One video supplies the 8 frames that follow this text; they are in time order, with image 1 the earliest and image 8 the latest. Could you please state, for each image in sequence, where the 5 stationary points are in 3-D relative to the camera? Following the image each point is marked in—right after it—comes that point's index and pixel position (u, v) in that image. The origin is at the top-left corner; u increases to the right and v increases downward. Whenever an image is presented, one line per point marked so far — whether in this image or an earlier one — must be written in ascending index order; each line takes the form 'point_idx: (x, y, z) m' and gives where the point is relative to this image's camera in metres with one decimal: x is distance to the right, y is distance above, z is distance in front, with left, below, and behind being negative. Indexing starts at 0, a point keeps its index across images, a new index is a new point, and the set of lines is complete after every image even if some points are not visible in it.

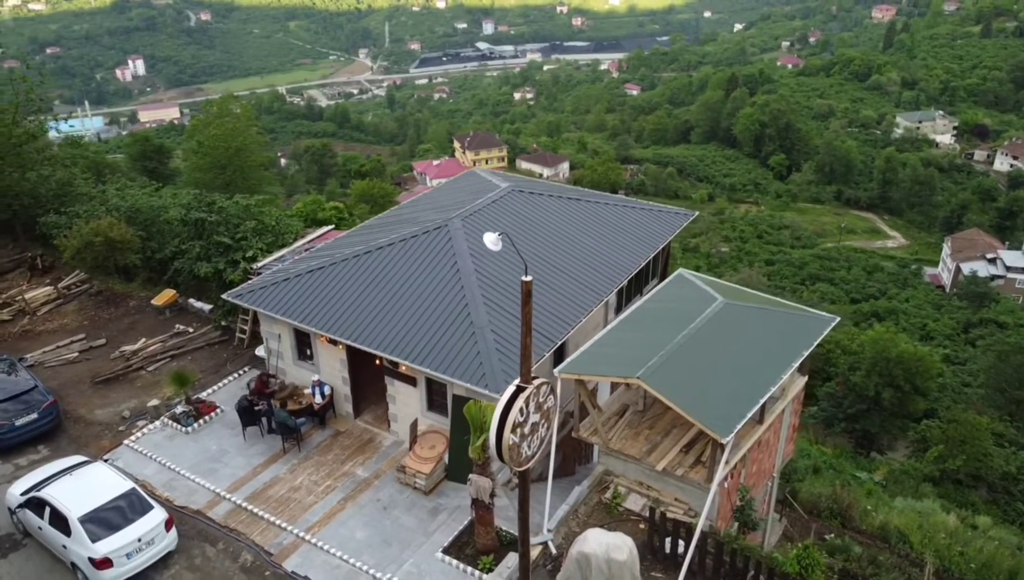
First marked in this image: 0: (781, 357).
0: (+3.2, -0.9, +10.0) m
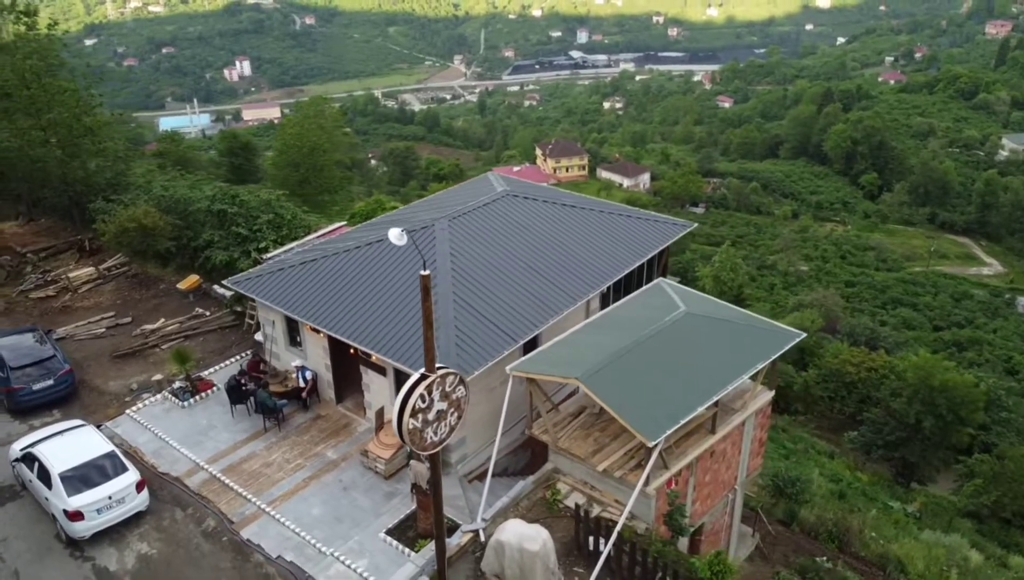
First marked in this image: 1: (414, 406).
0: (+2.6, -1.1, +10.2) m
1: (-0.9, -1.0, +7.3) m
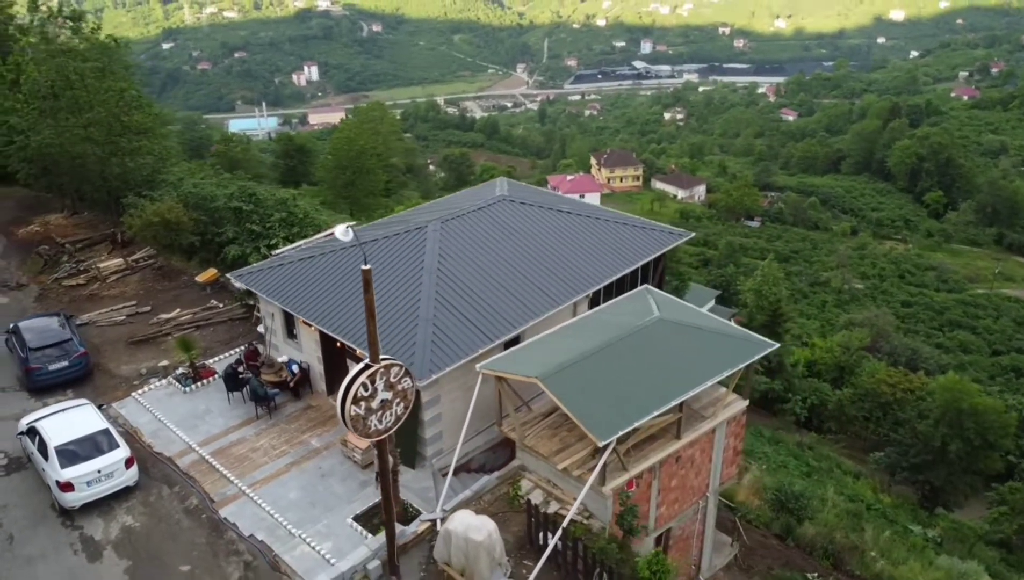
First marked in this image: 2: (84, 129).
0: (+2.2, -1.2, +10.3) m
1: (-1.5, -1.0, +7.7) m
2: (-10.3, +3.8, +19.2) m
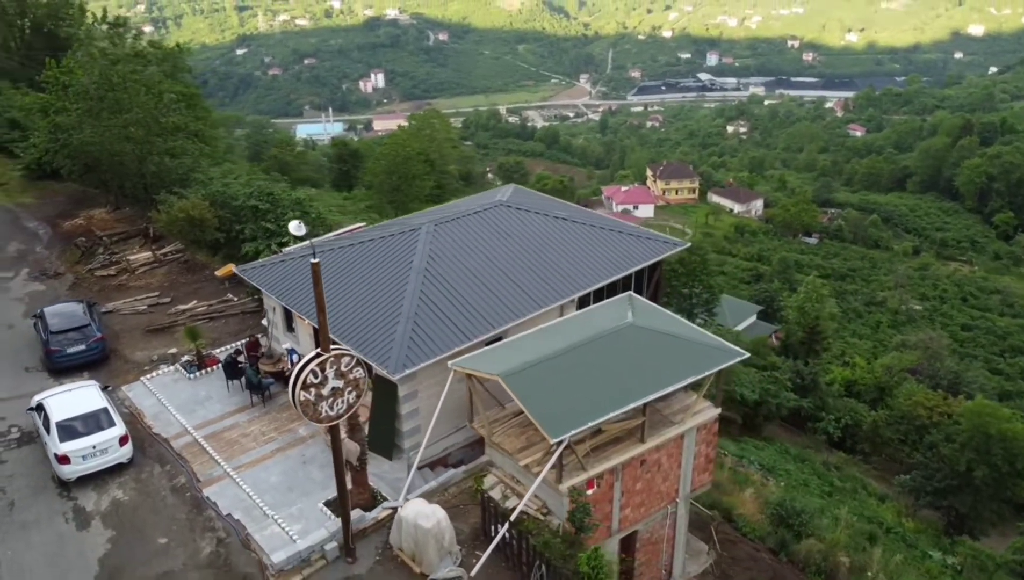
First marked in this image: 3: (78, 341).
0: (+1.7, -1.3, +10.5) m
1: (-2.1, -0.9, +8.1) m
2: (-9.8, +4.0, +20.3) m
3: (-7.8, -0.9, +14.4) m
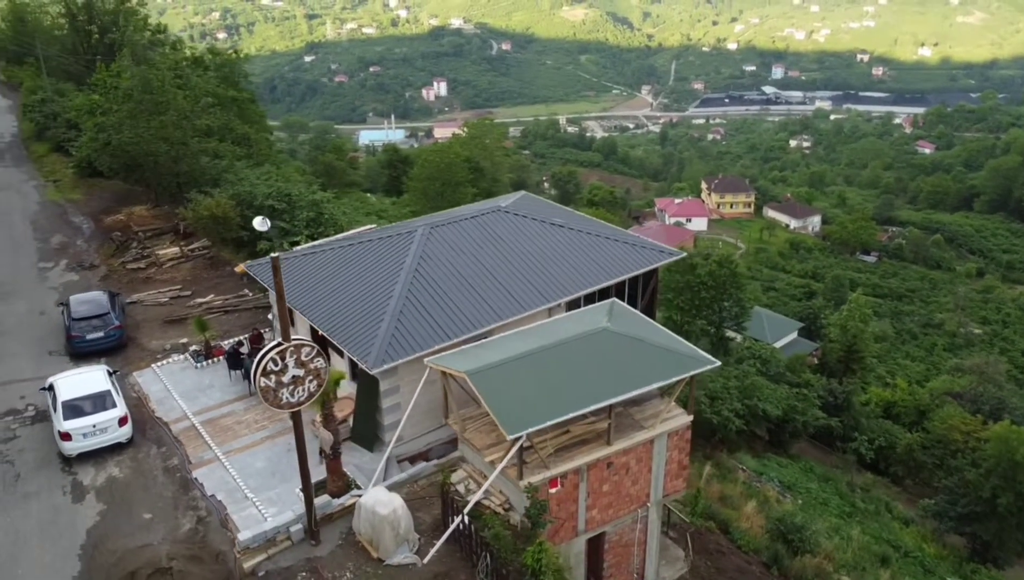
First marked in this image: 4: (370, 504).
0: (+1.3, -1.3, +10.7) m
1: (-2.6, -0.8, +8.6) m
2: (-9.4, +4.2, +21.3) m
3: (-7.9, -0.7, +15.3) m
4: (-1.7, -2.5, +9.5) m
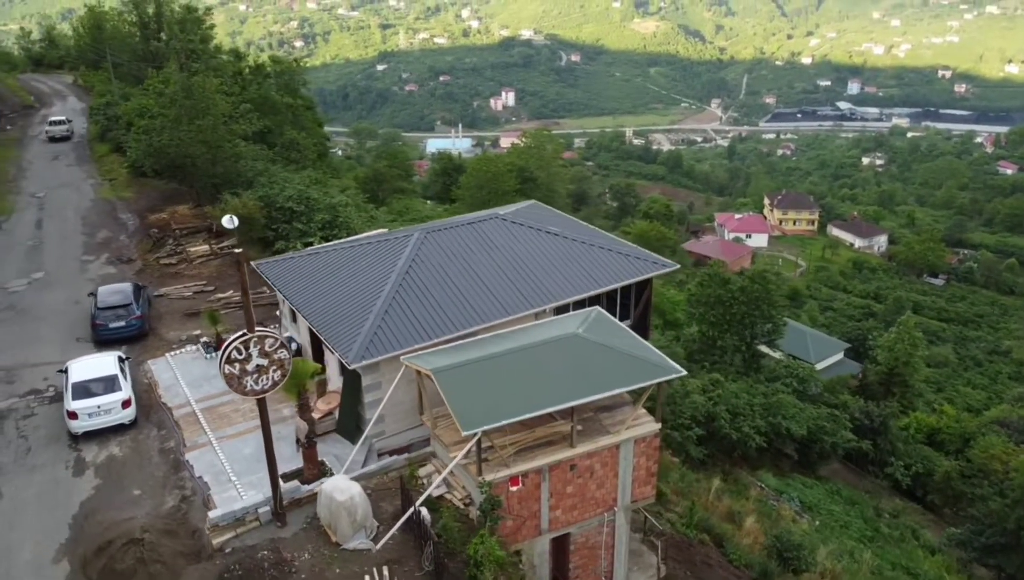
0: (+0.9, -1.4, +11.0) m
1: (-3.2, -0.7, +9.3) m
2: (-8.8, +4.3, +22.5) m
3: (-7.9, -0.6, +16.3) m
4: (-2.3, -2.5, +10.1) m
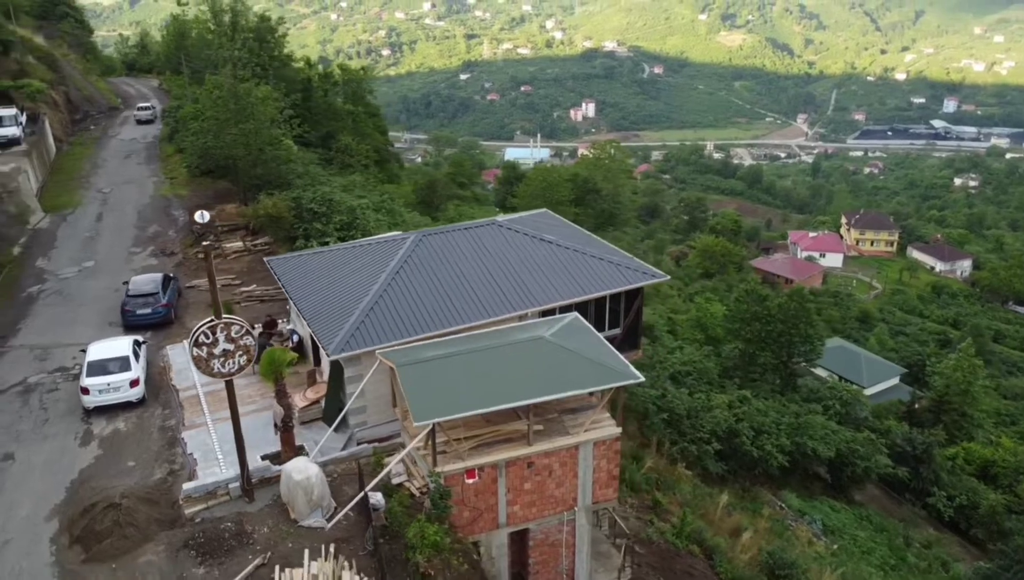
0: (+0.3, -1.5, +11.5) m
1: (-3.9, -0.6, +10.1) m
2: (-8.0, +4.5, +23.8) m
3: (-8.0, -0.3, +17.5) m
4: (-3.0, -2.4, +10.8) m
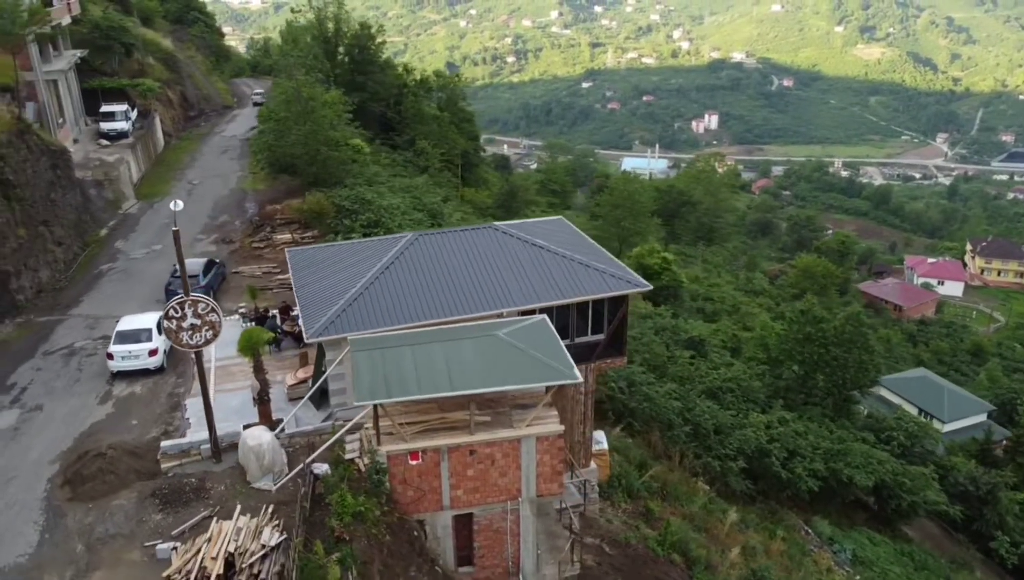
0: (-0.6, -1.4, +12.2) m
1: (-4.9, -0.3, +11.5) m
2: (-6.7, +4.9, +25.7) m
3: (-7.8, +0.1, +19.4) m
4: (-4.0, -2.2, +12.0) m
